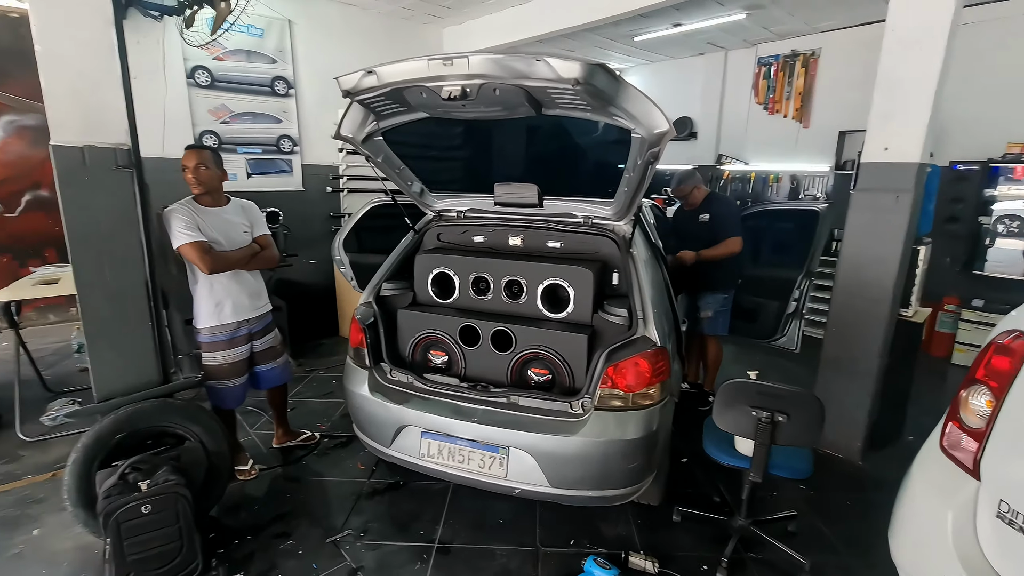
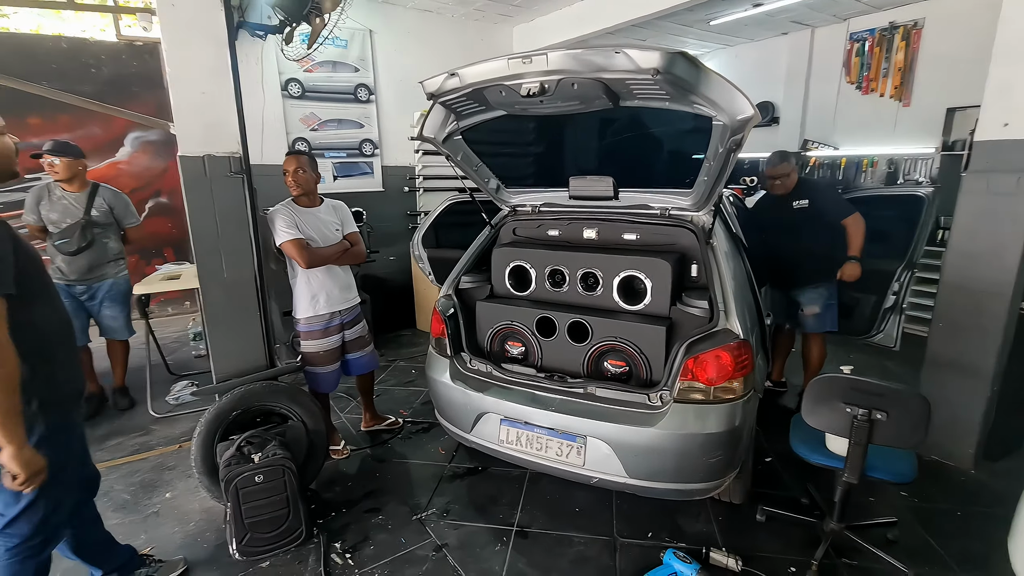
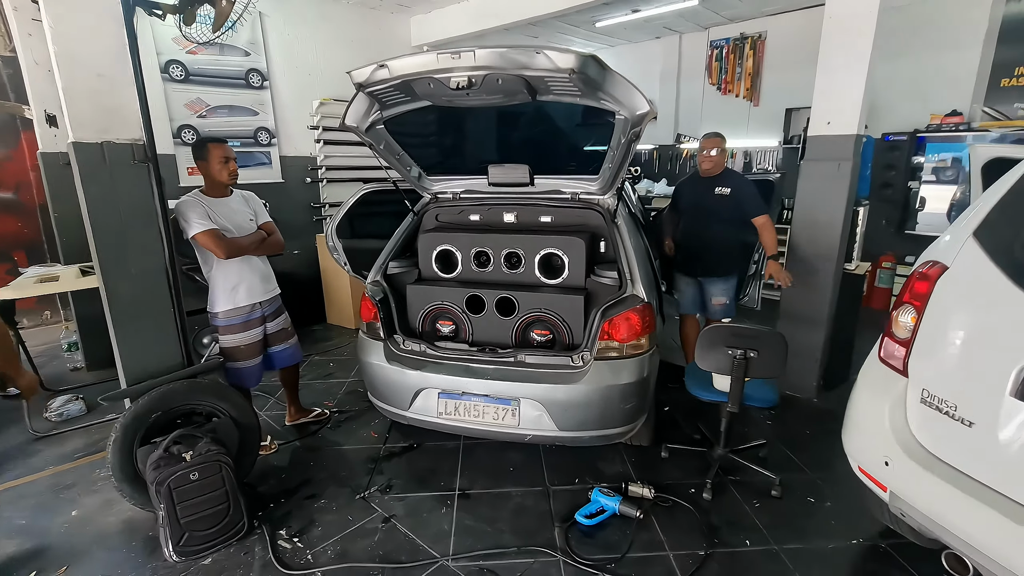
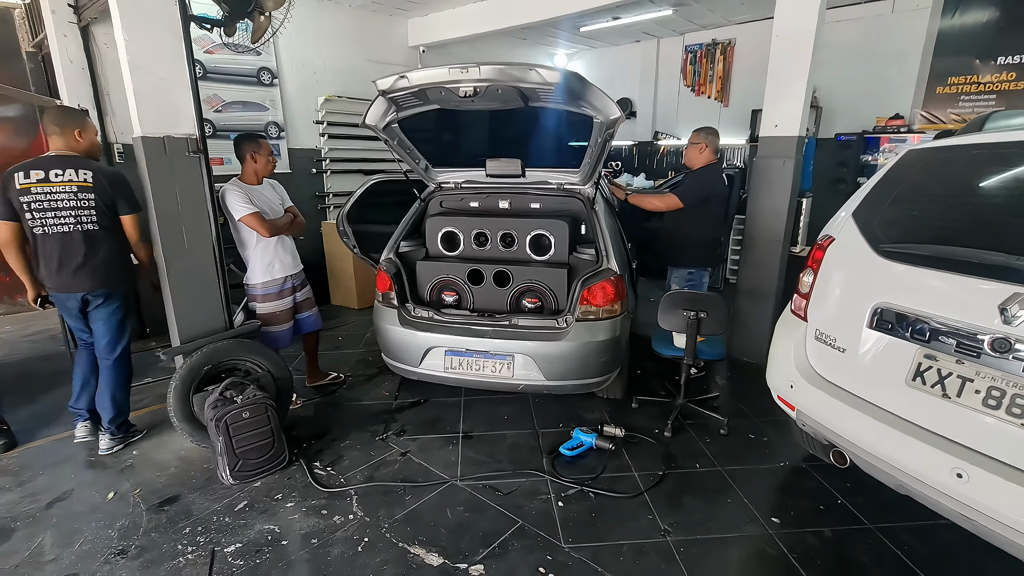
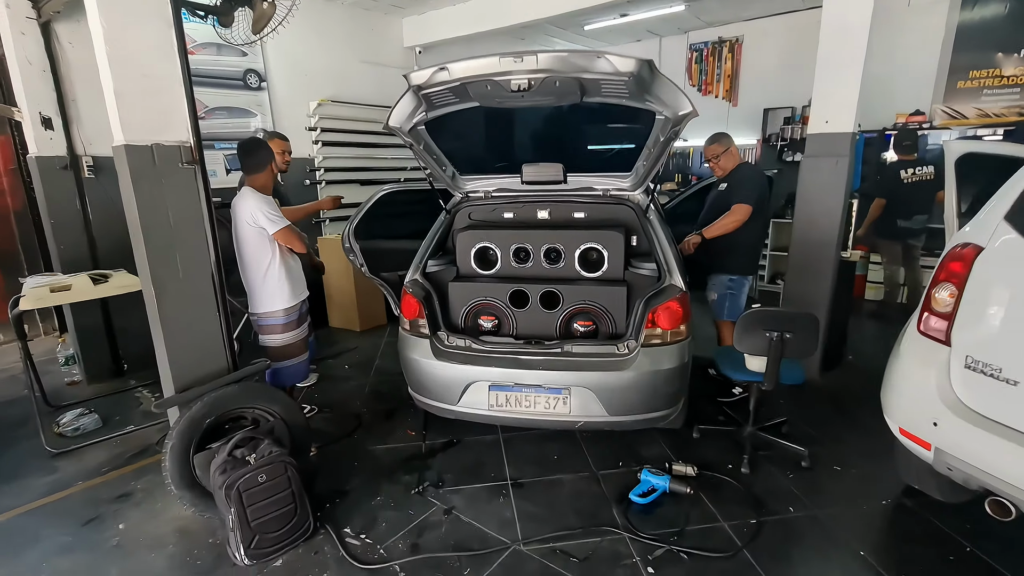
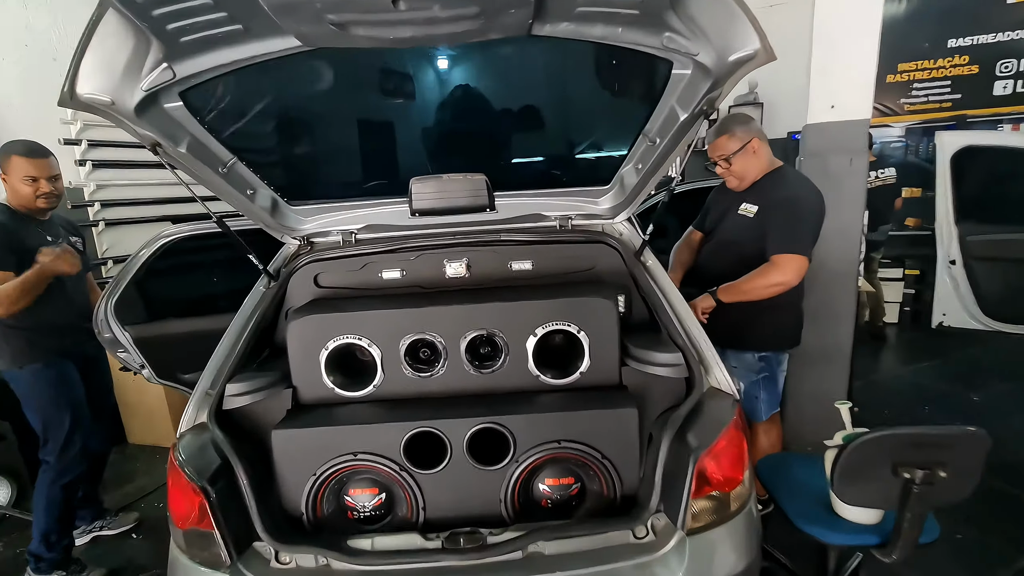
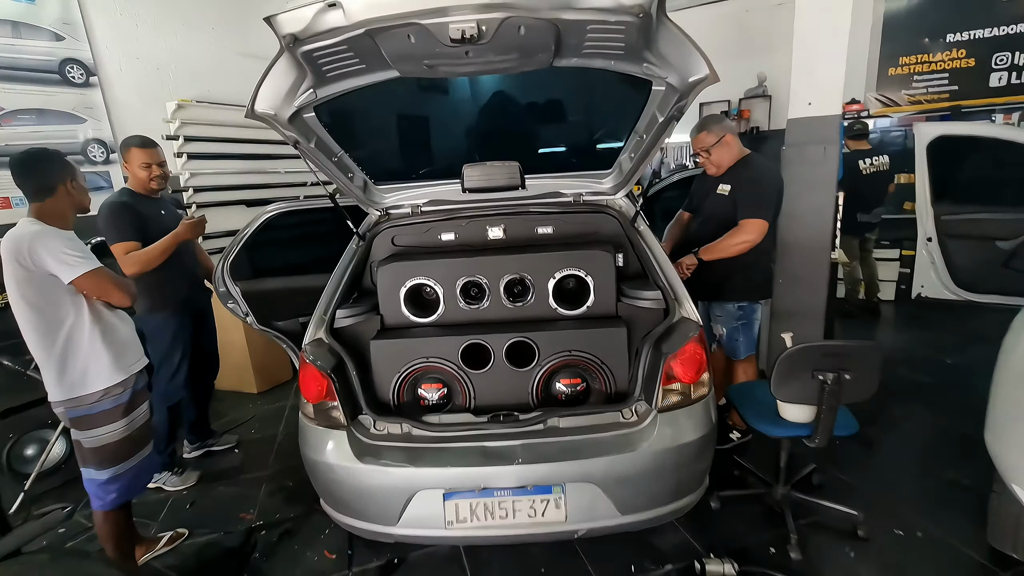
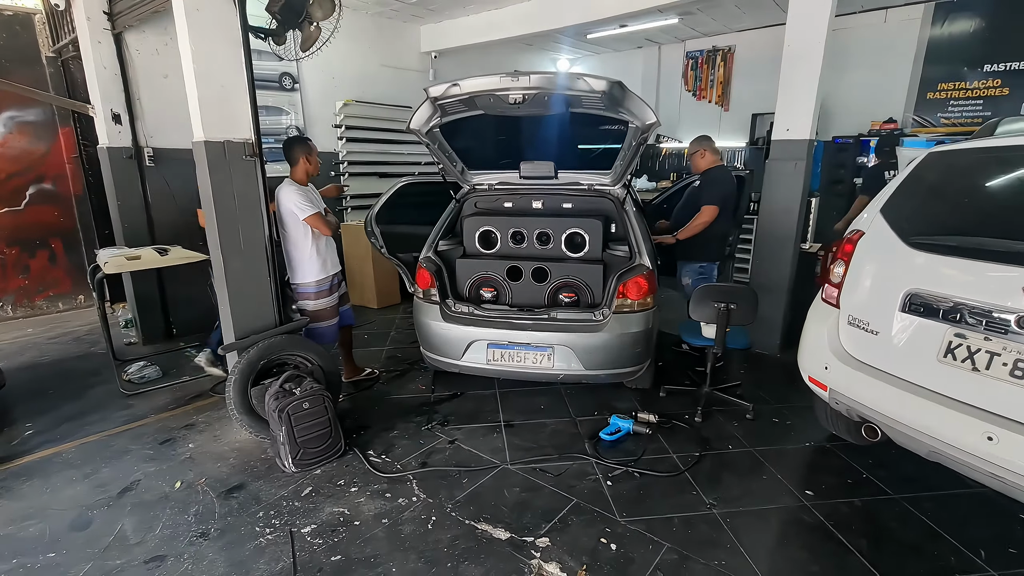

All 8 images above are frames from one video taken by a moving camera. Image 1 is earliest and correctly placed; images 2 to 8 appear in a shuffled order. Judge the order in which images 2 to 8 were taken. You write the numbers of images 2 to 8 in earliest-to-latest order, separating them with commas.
2, 3, 4, 8, 5, 7, 6
